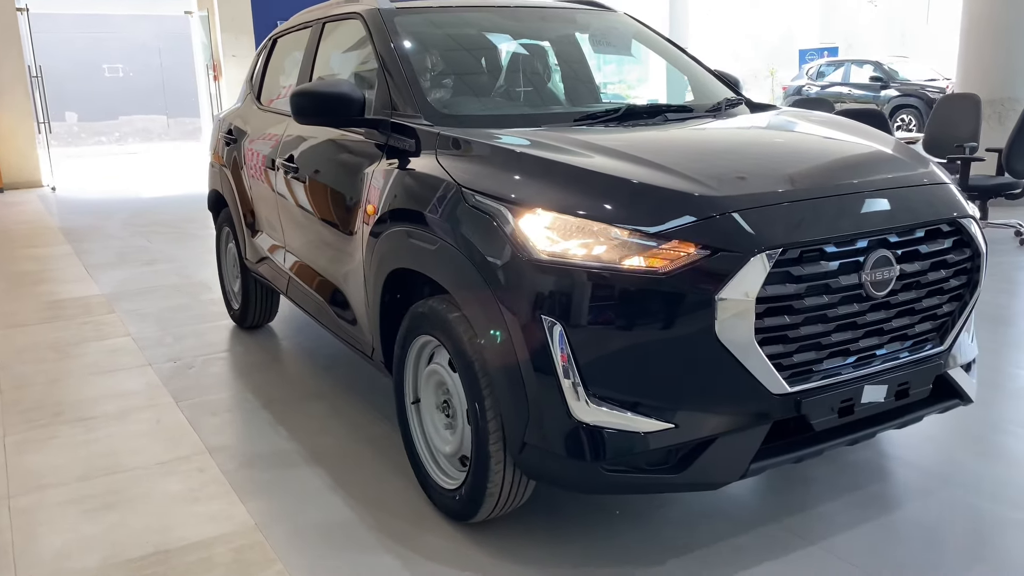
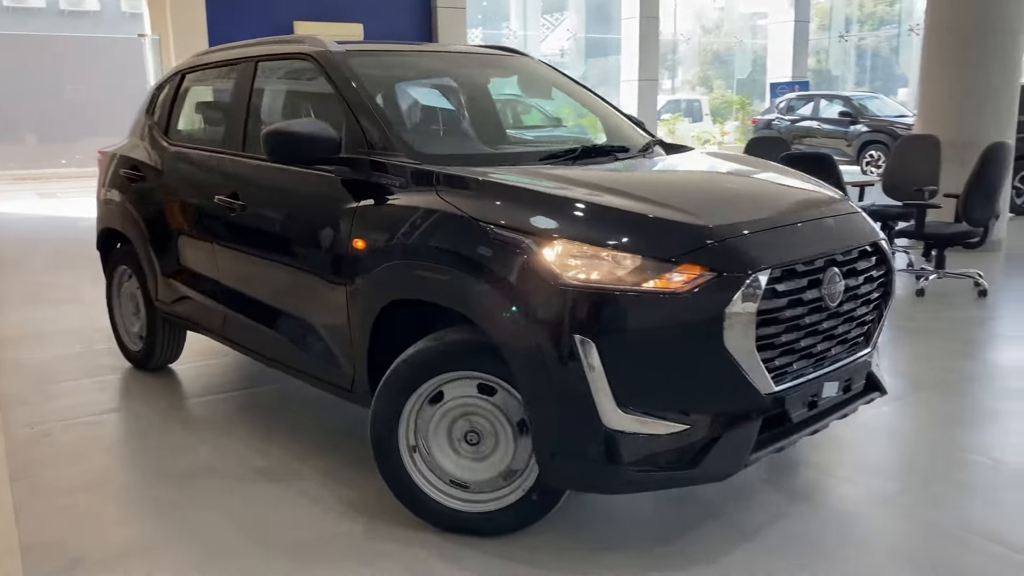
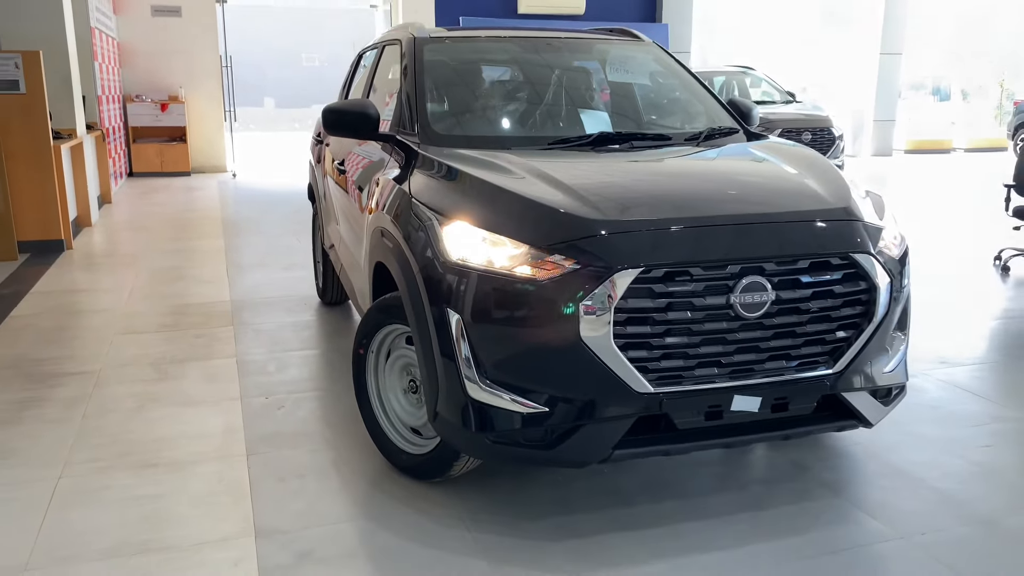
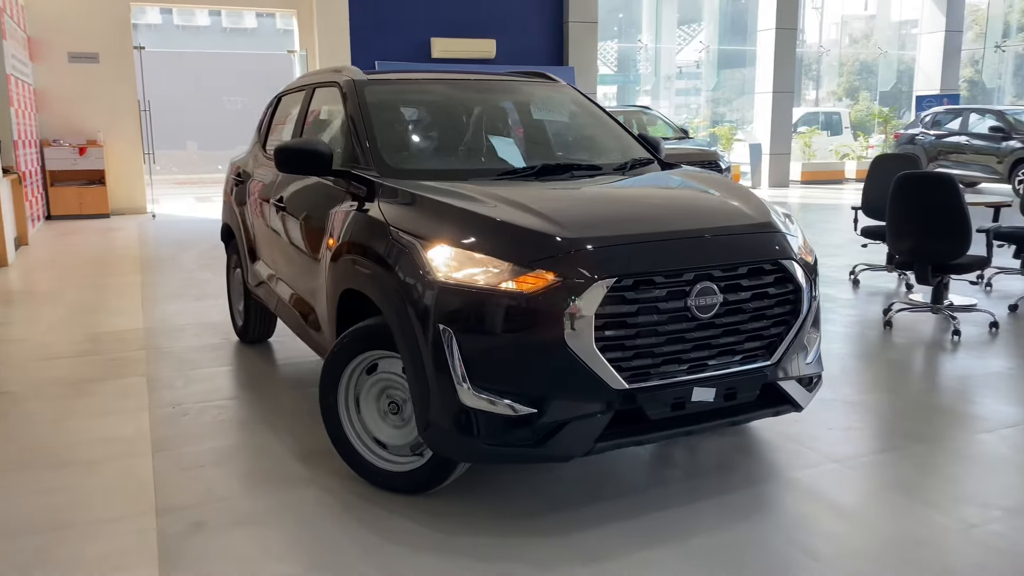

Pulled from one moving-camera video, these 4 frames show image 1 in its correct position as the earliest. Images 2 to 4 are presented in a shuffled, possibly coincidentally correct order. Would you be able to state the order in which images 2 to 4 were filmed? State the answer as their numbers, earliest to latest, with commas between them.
3, 4, 2
